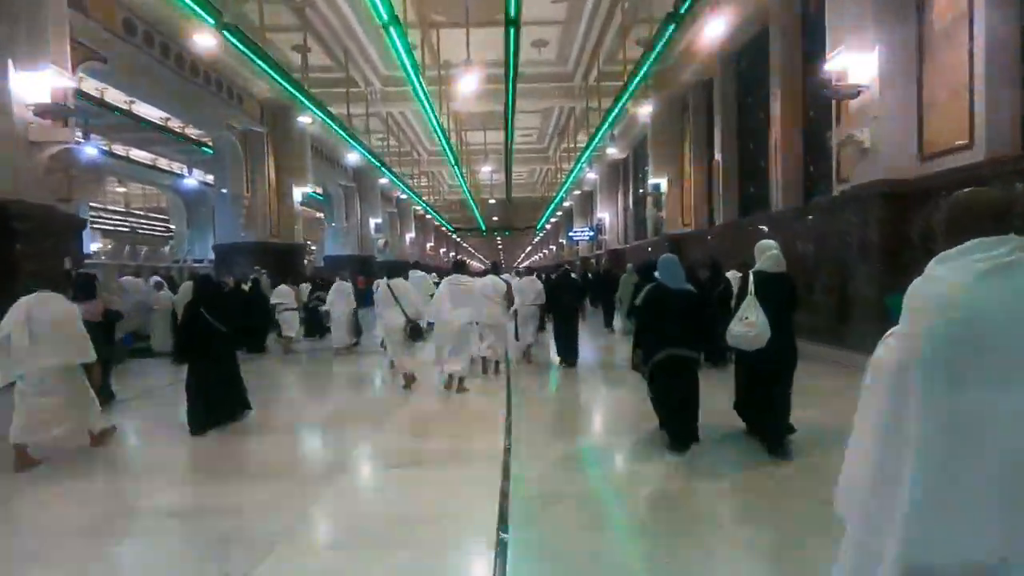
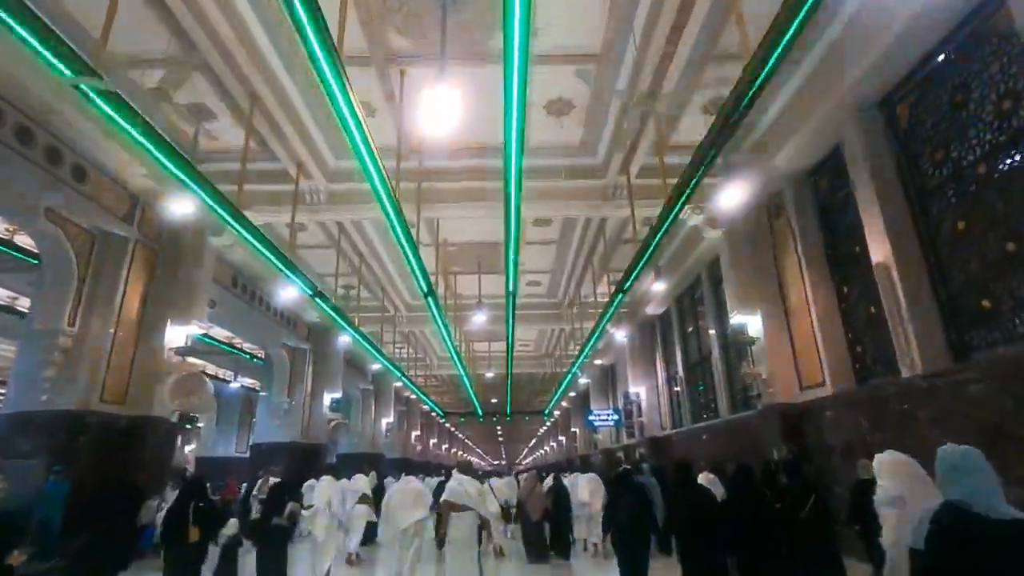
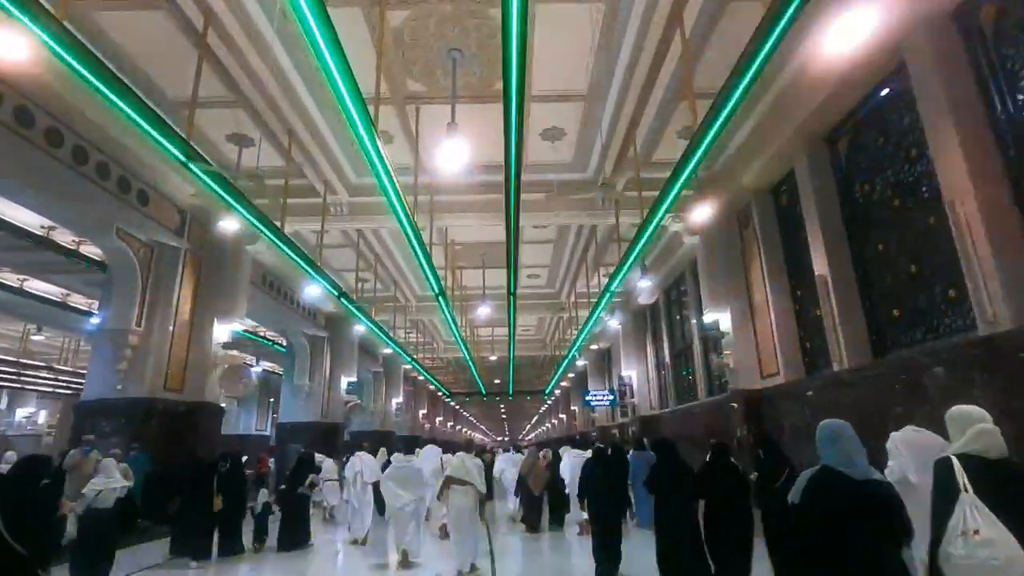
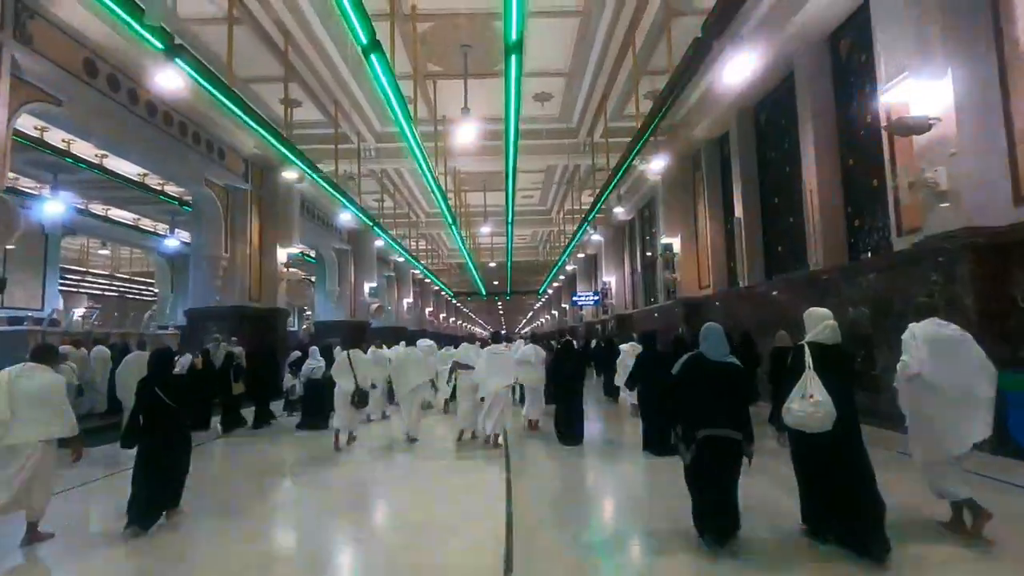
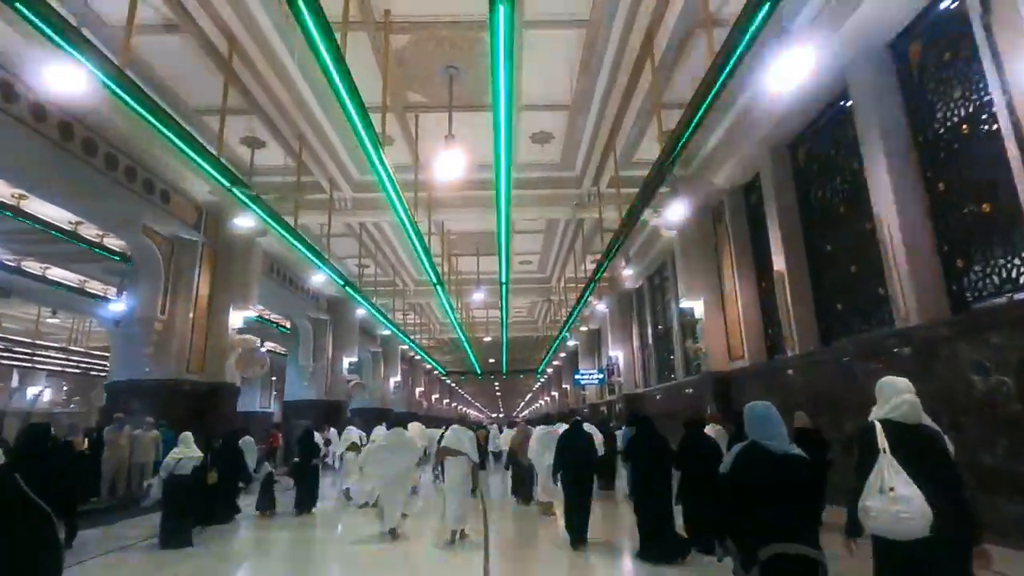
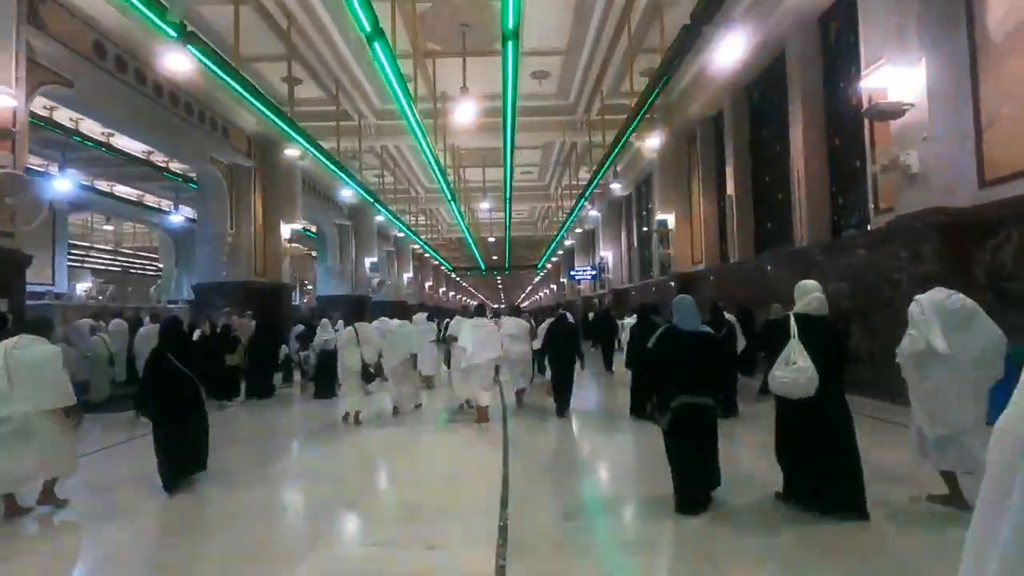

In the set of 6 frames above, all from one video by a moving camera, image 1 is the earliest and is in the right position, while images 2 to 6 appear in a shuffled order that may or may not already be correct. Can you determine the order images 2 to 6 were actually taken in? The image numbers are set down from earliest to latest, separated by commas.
6, 4, 5, 3, 2
